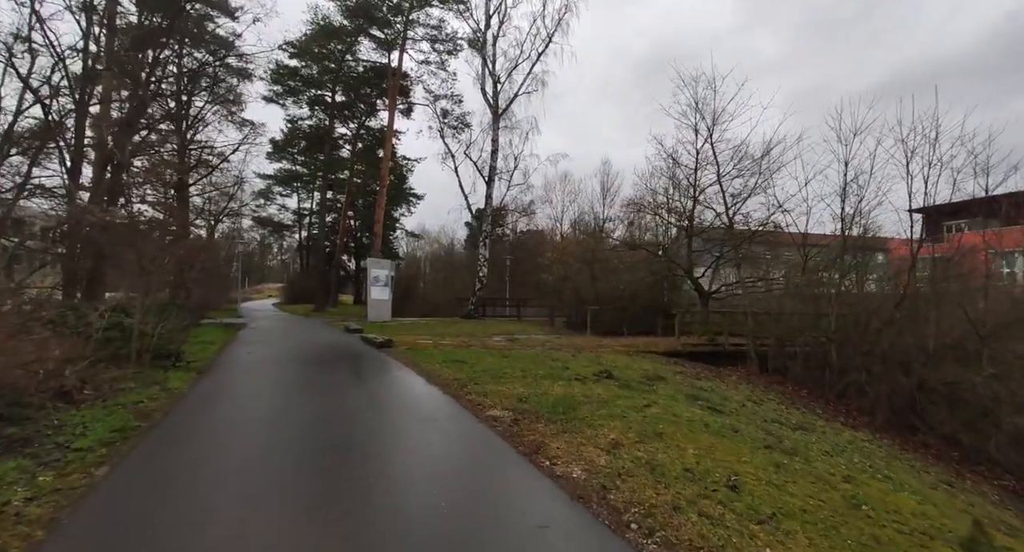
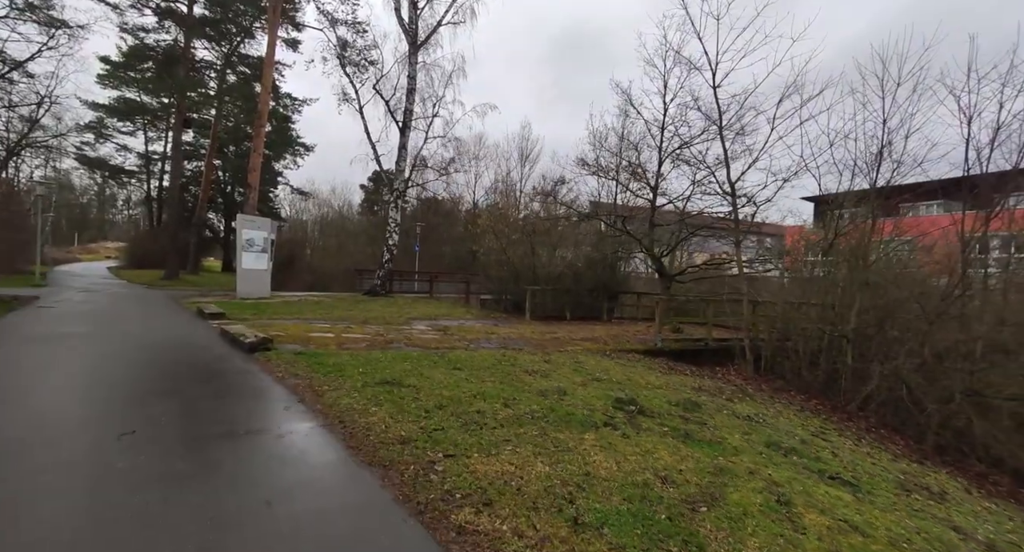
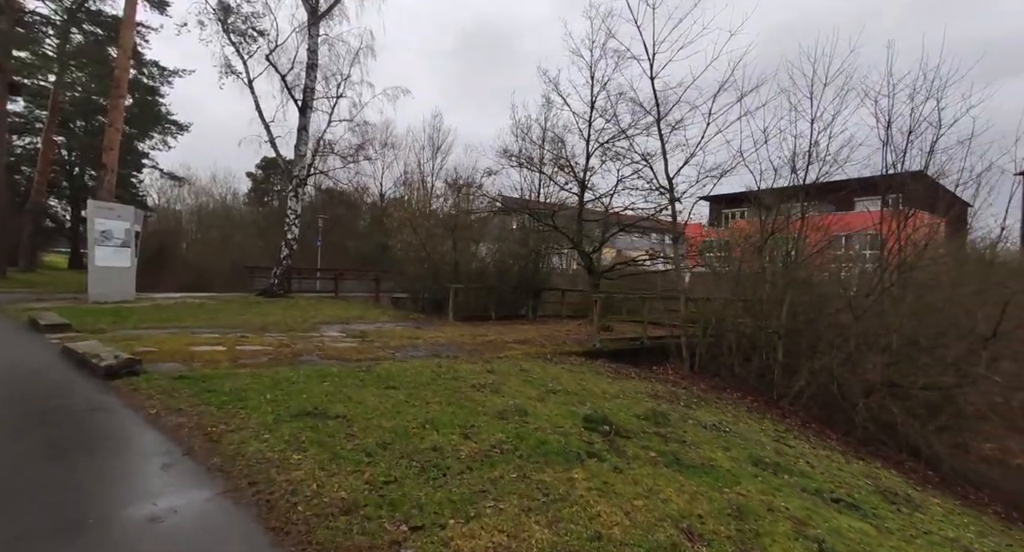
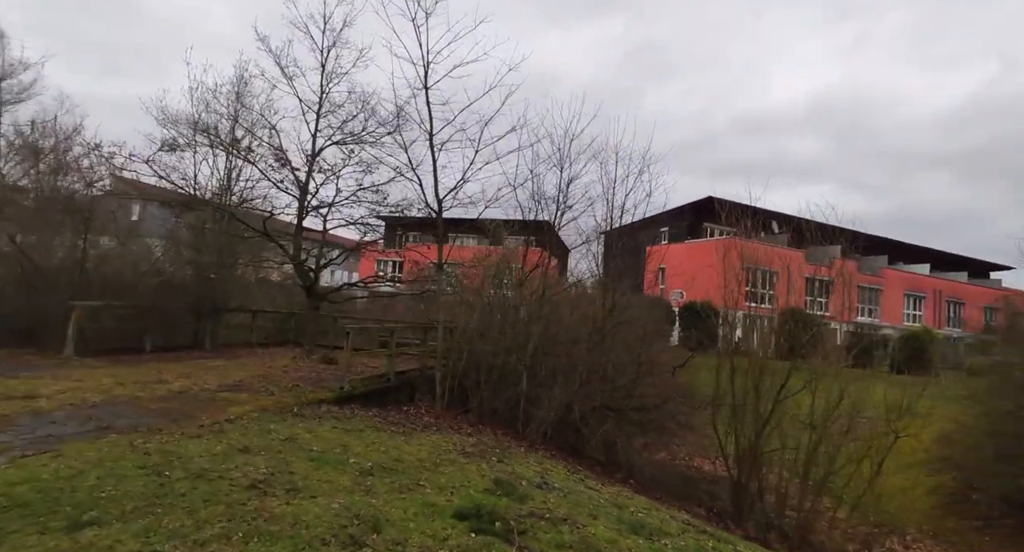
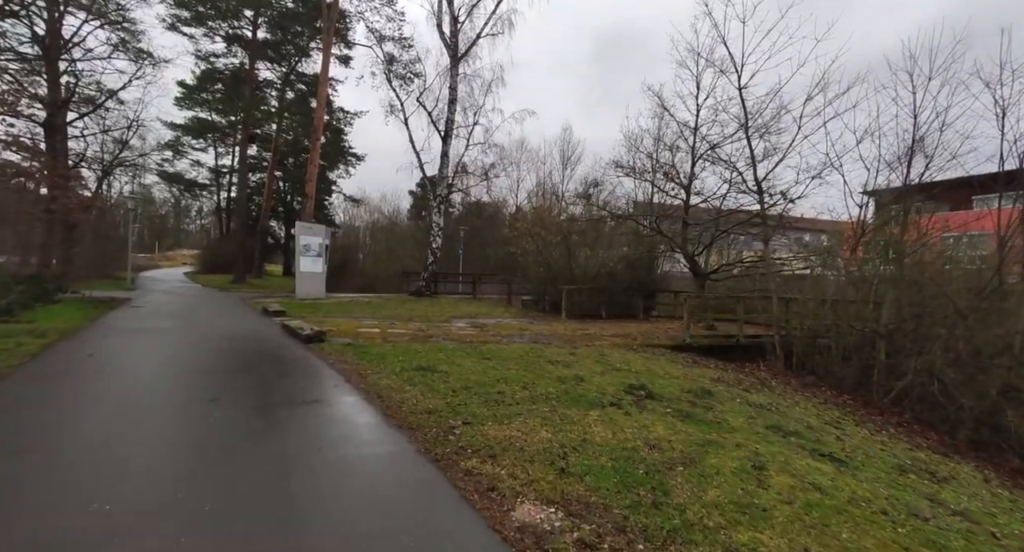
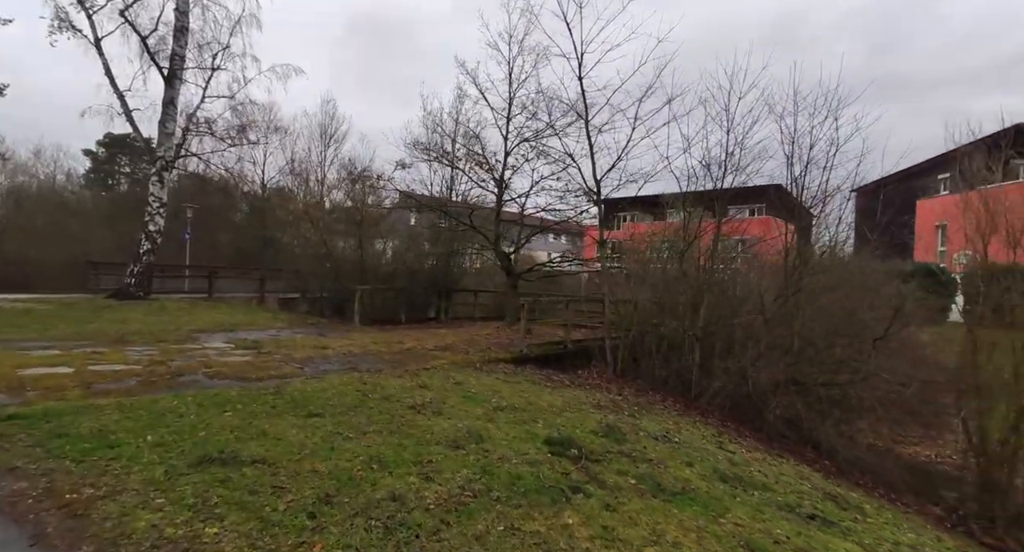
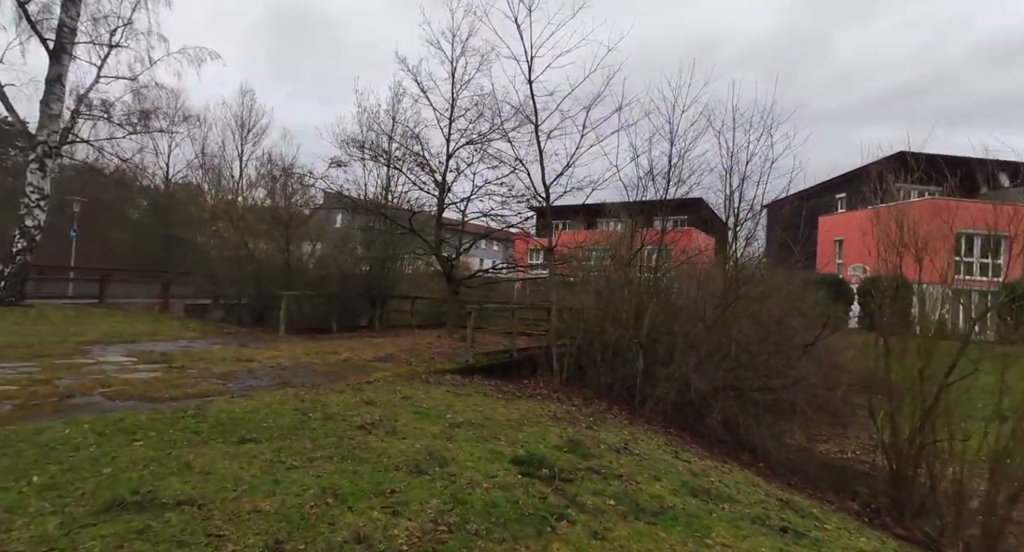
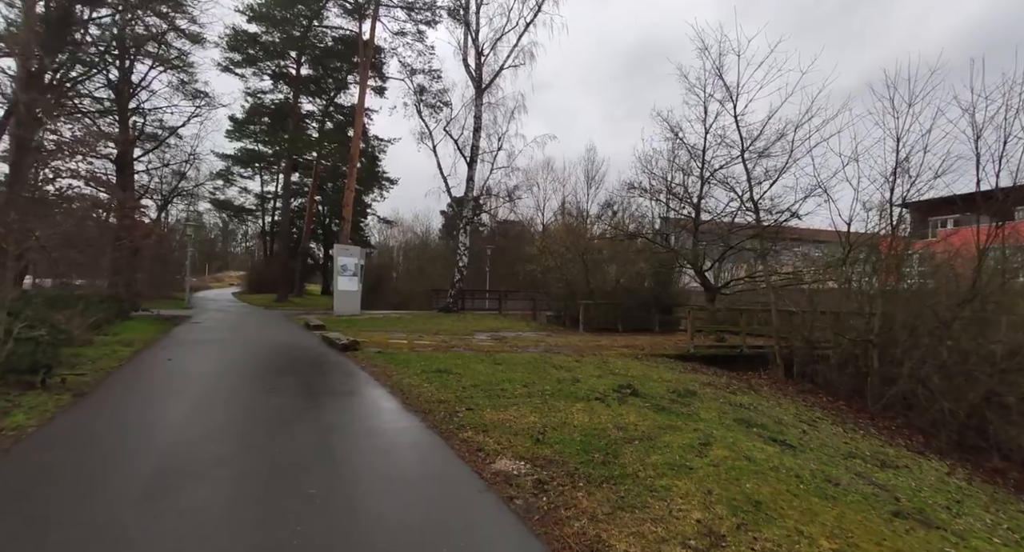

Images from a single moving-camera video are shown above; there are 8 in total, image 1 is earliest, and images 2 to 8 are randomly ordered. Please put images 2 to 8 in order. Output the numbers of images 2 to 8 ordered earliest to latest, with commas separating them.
8, 5, 2, 3, 6, 7, 4
